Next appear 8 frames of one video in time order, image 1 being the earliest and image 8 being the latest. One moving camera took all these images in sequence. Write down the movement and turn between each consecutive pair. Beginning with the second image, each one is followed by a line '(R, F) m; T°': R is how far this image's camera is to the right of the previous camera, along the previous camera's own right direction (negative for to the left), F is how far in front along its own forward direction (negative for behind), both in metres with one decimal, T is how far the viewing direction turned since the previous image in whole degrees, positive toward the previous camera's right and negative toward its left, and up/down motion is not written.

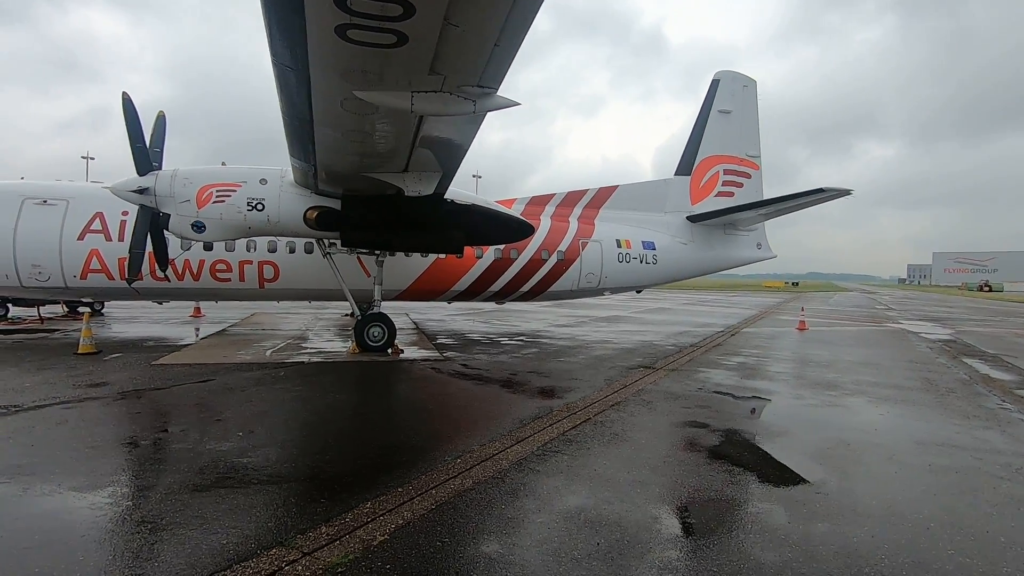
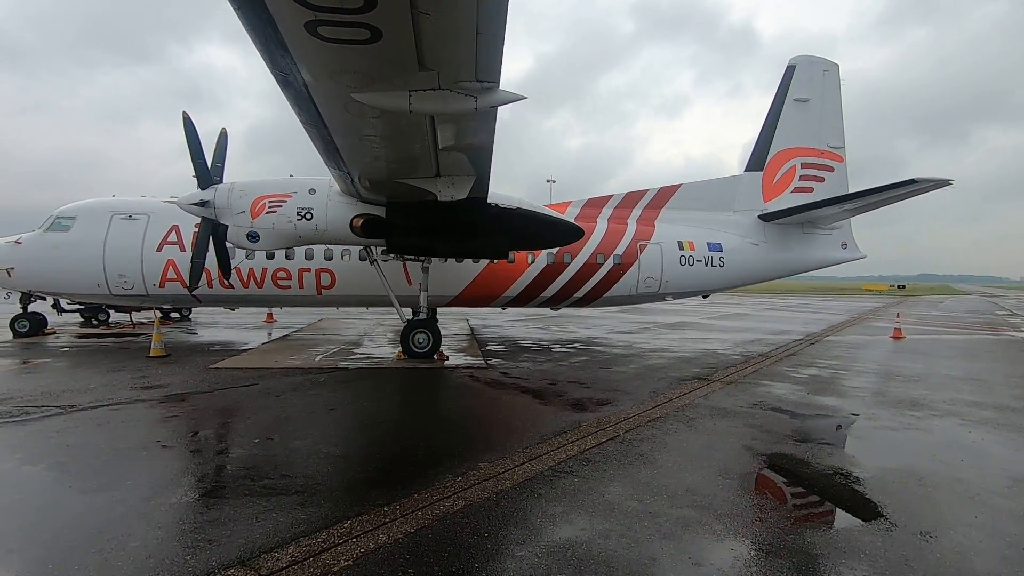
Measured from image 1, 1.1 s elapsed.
(+0.5, +0.3) m; -8°
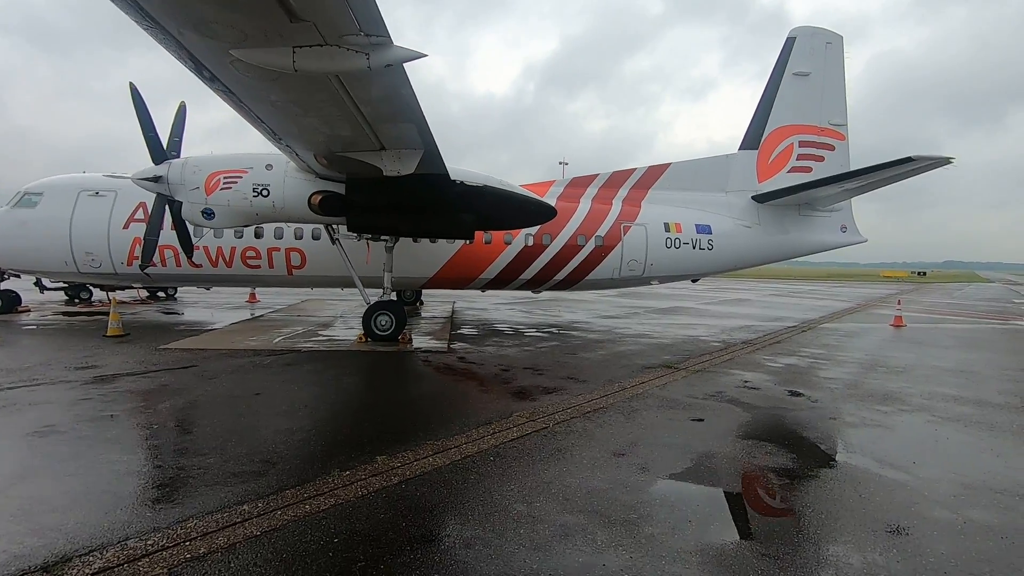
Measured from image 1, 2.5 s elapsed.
(+0.8, +0.4) m; -2°
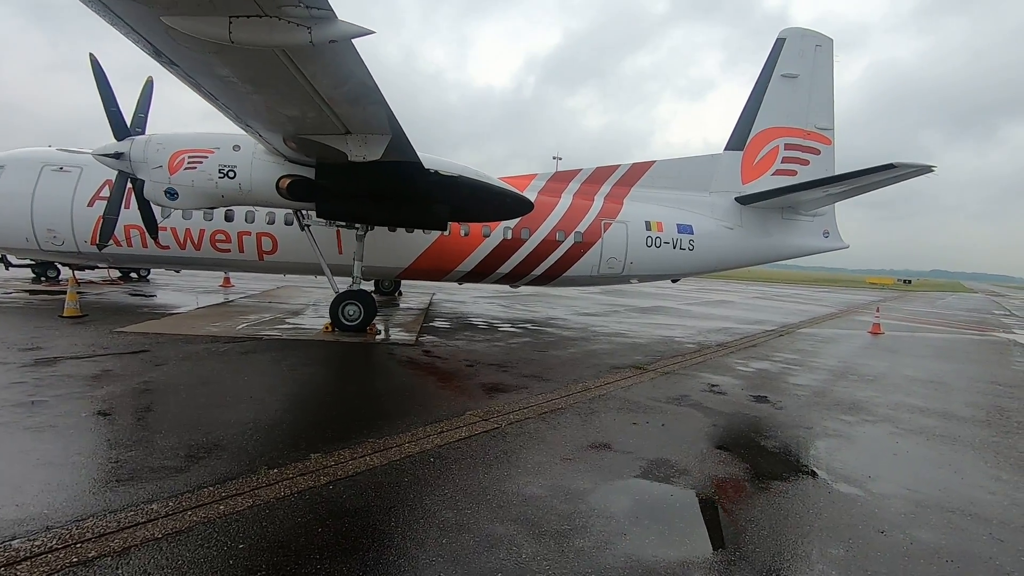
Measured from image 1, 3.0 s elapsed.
(+0.3, +0.2) m; +1°
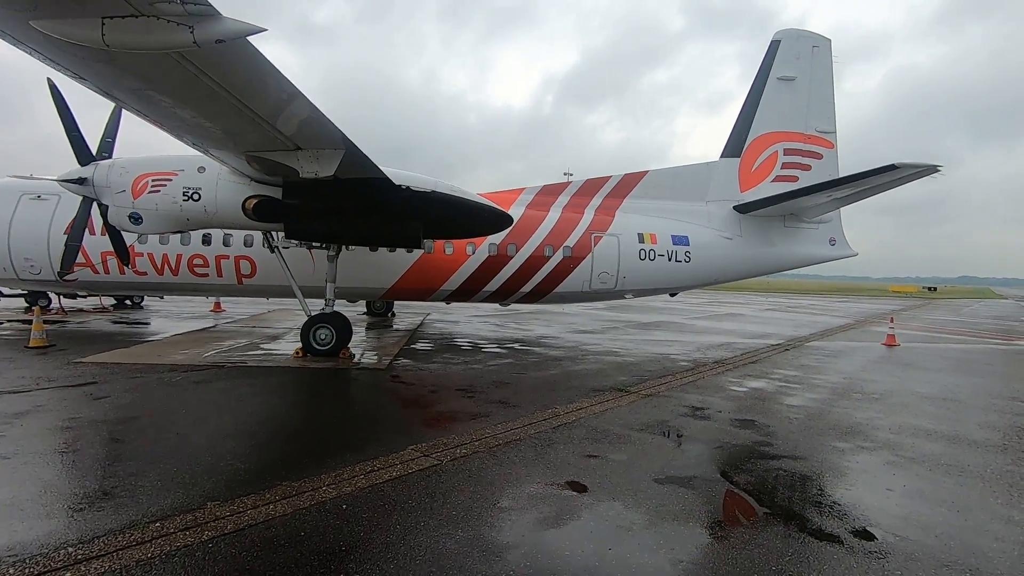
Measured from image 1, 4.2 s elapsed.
(+0.6, +0.4) m; -2°
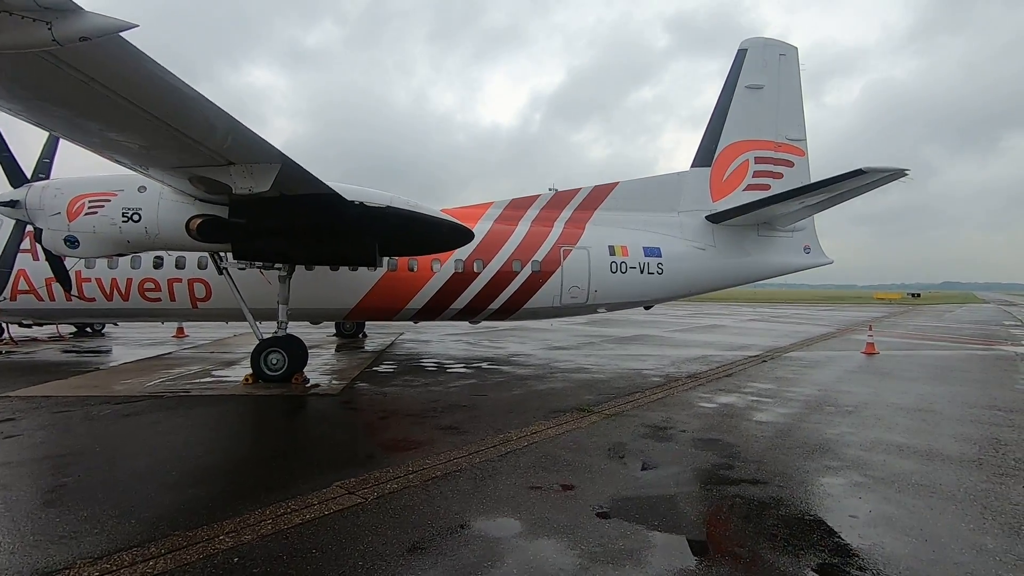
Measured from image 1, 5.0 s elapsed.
(+0.4, +0.3) m; +1°
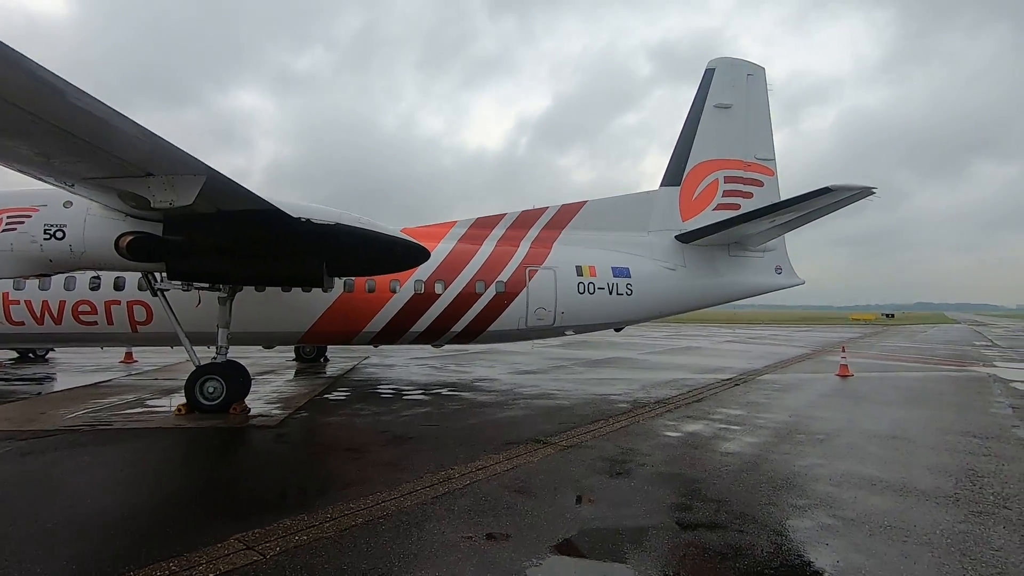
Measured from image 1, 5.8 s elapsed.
(+0.4, +0.4) m; +2°
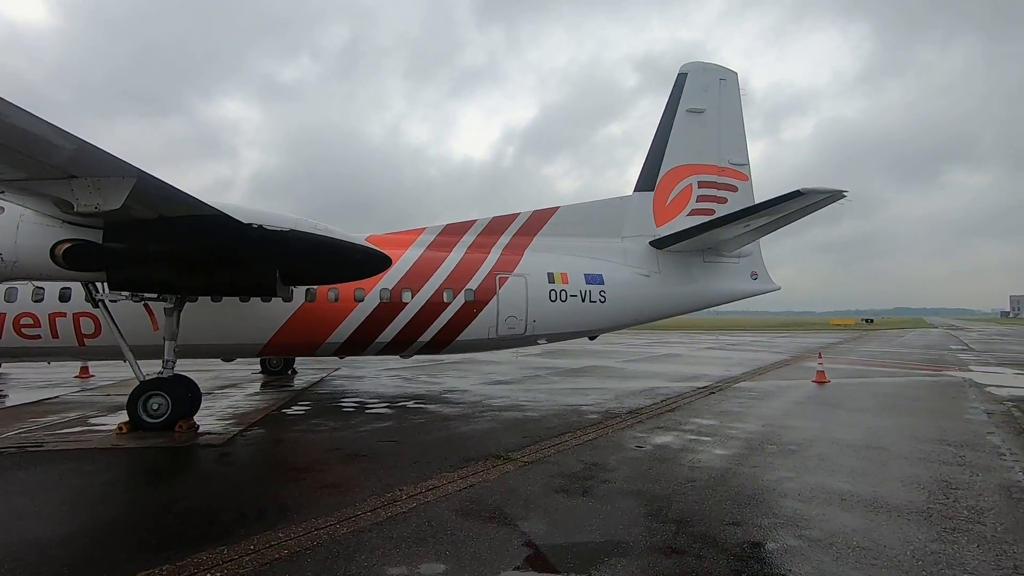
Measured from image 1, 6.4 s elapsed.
(+0.3, +0.3) m; +1°
